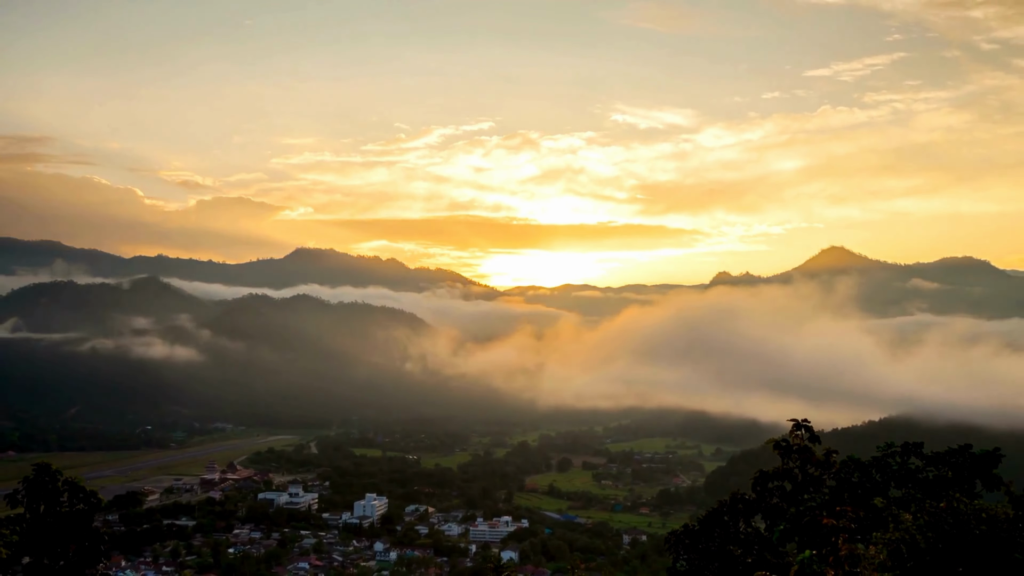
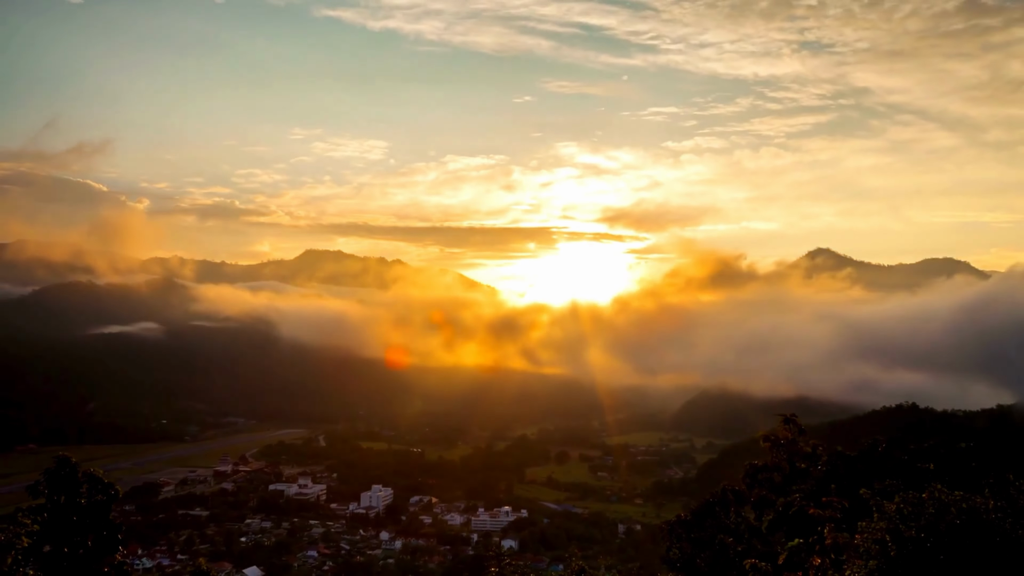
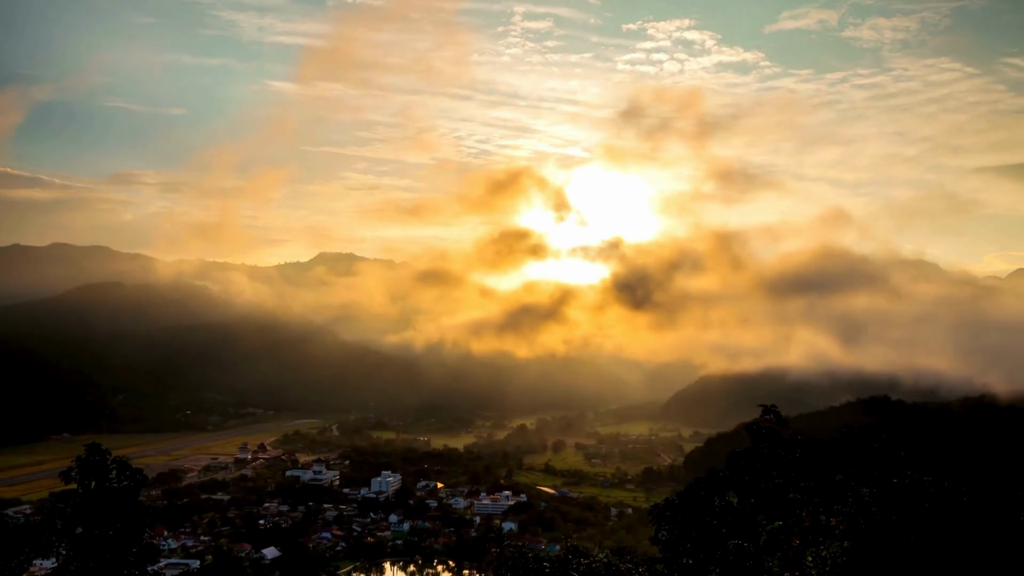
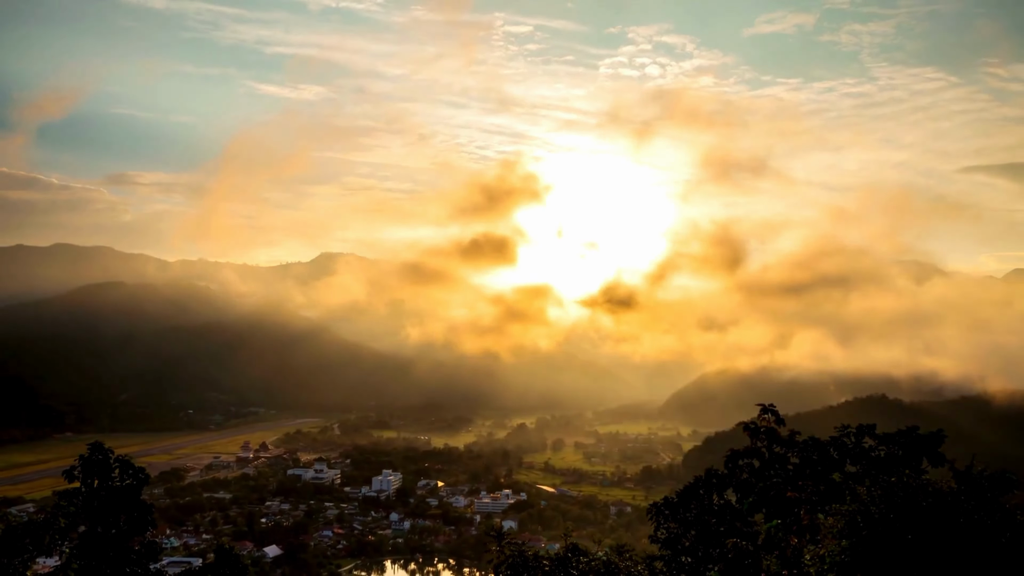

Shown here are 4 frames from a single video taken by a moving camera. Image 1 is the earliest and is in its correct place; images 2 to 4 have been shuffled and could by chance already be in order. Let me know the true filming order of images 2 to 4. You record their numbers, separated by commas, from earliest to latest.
2, 3, 4
